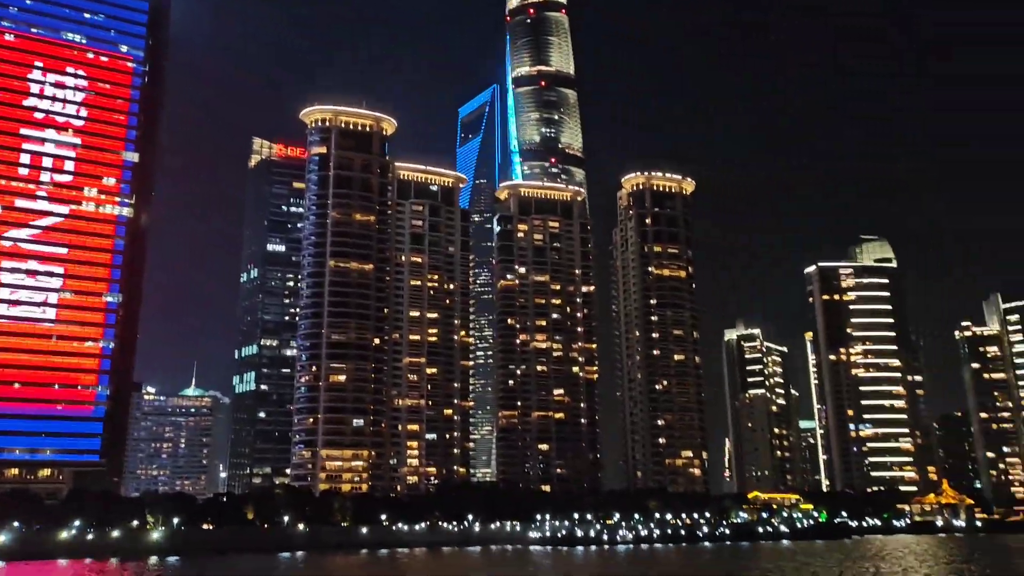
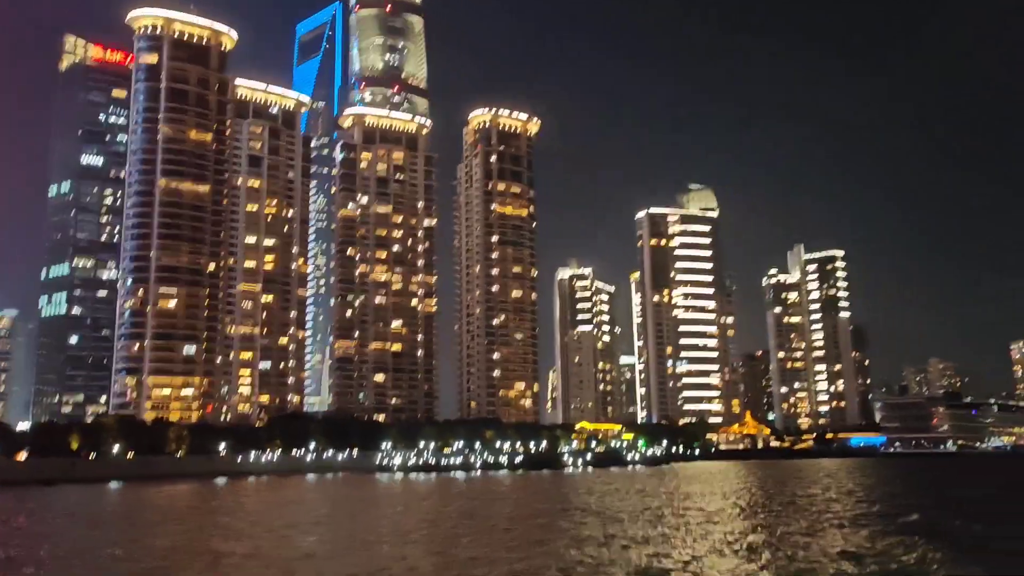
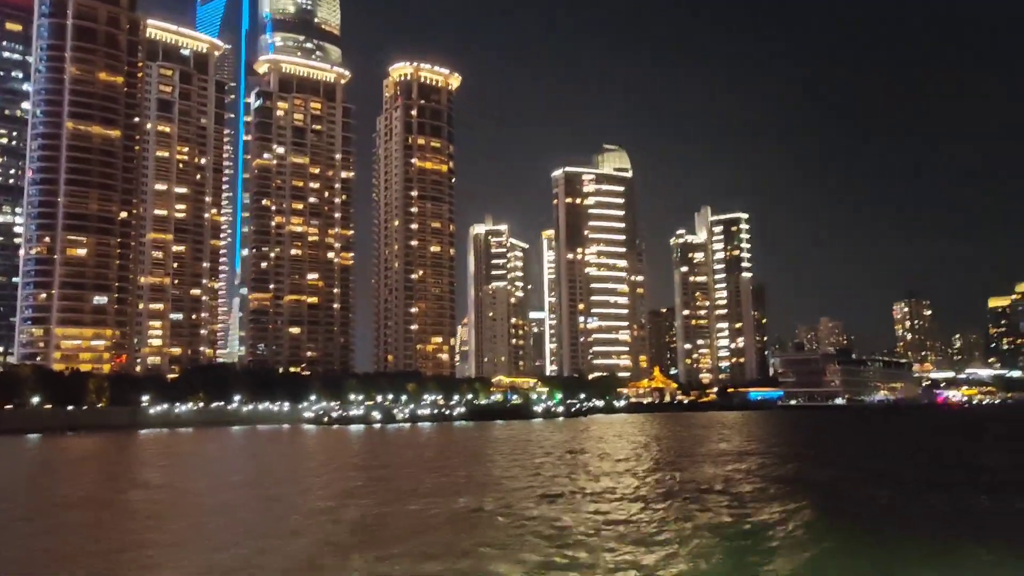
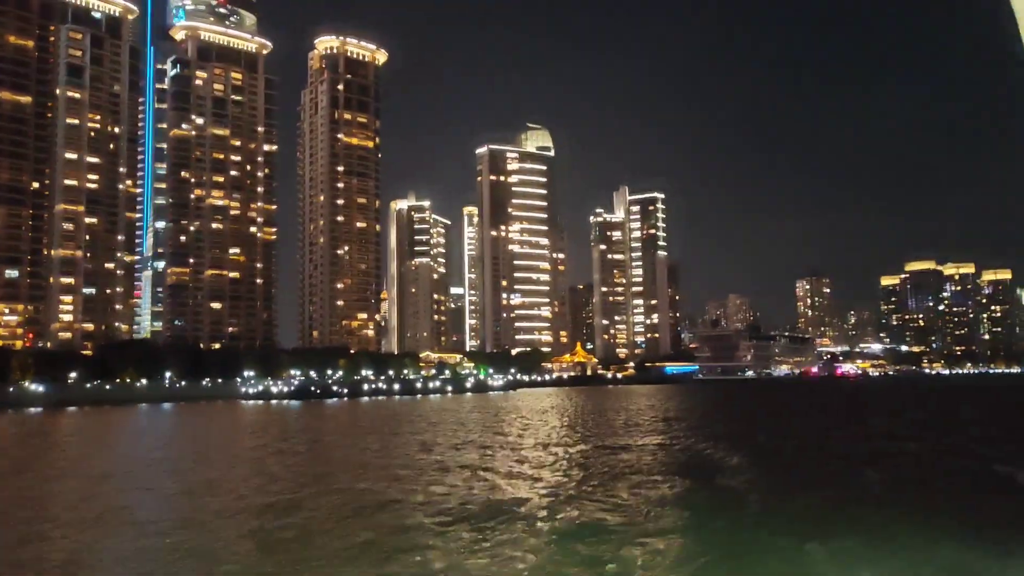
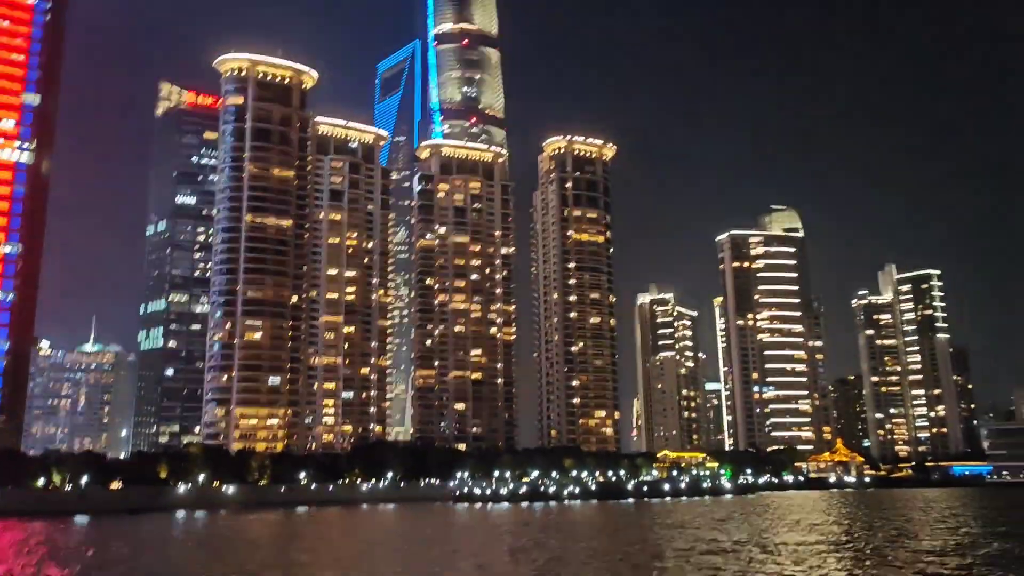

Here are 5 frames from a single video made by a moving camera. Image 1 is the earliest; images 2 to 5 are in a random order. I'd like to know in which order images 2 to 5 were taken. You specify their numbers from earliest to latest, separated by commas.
5, 2, 3, 4
